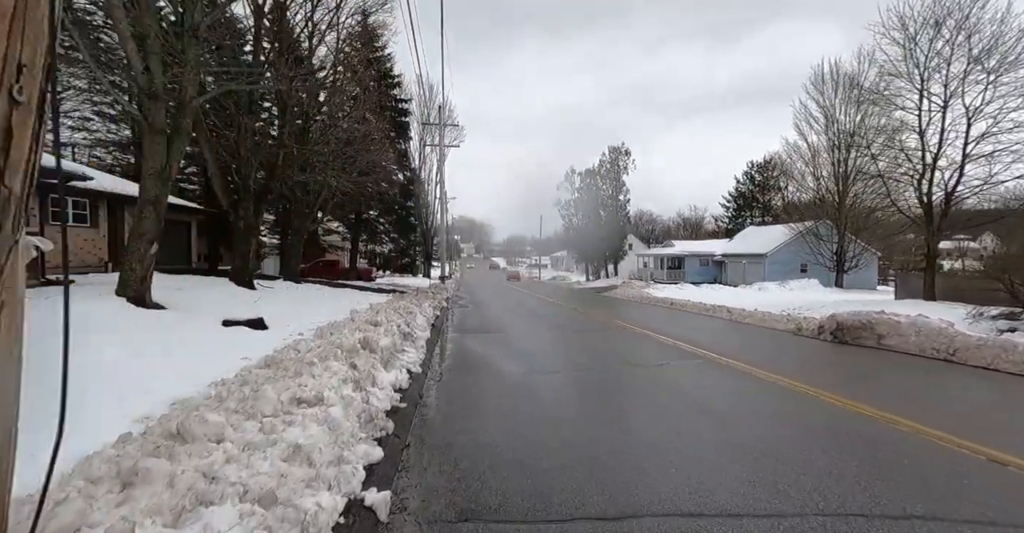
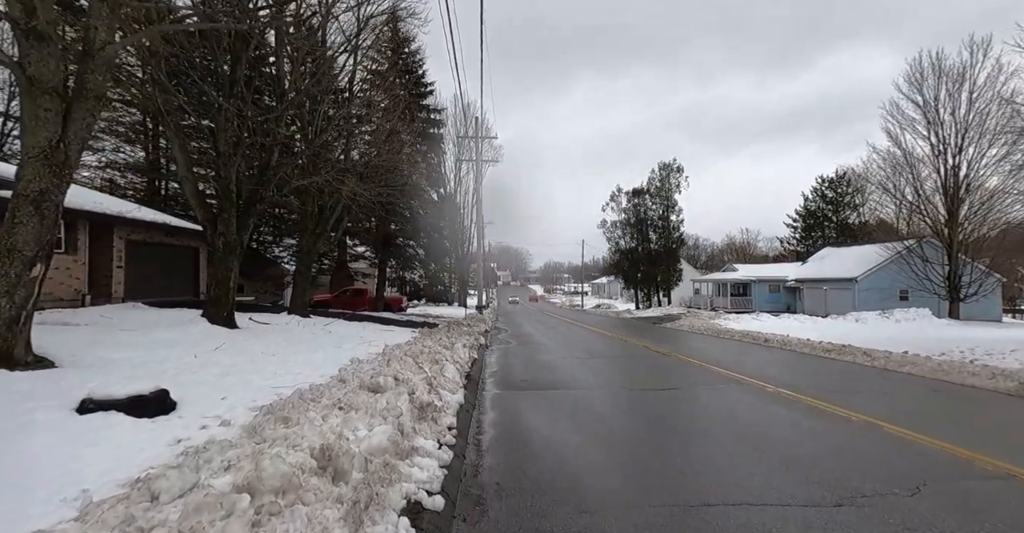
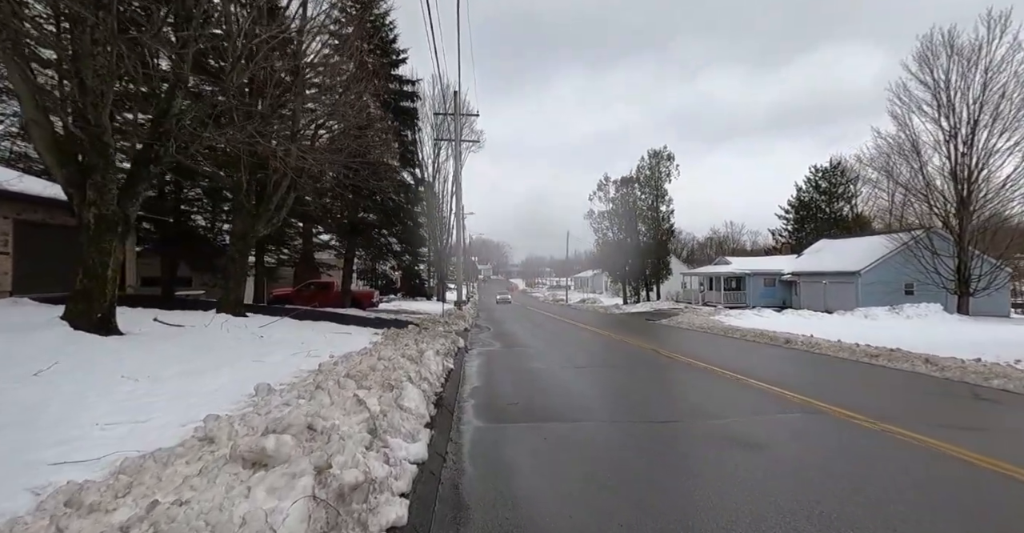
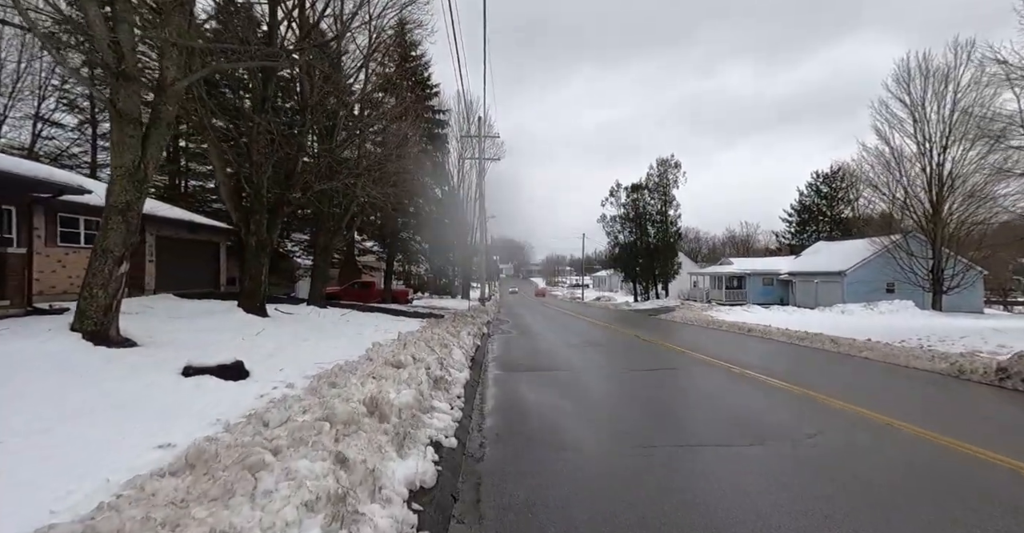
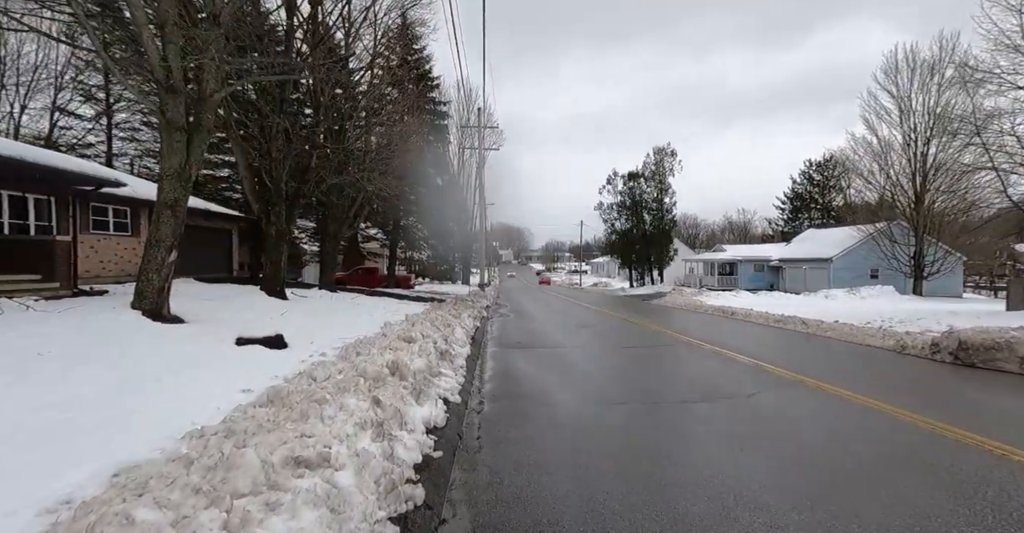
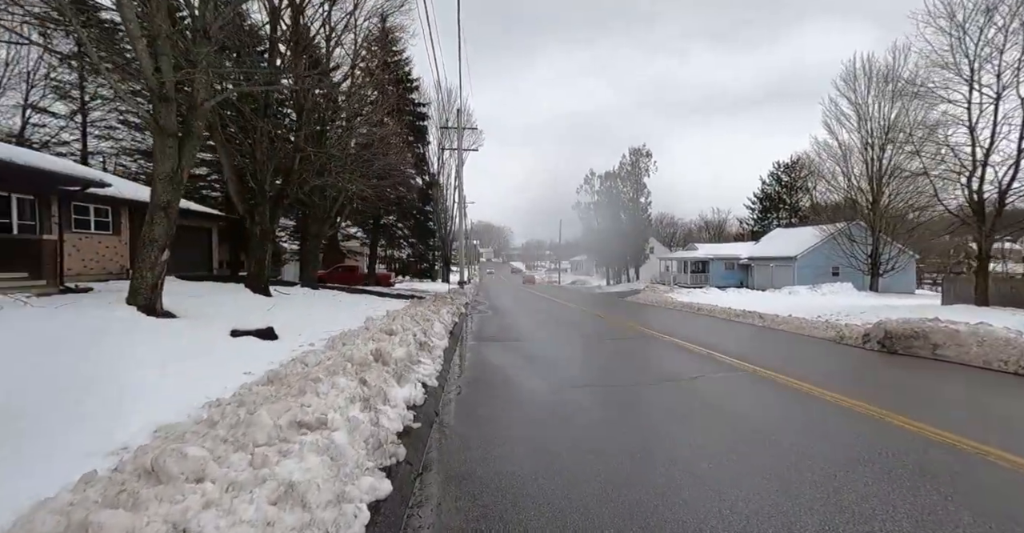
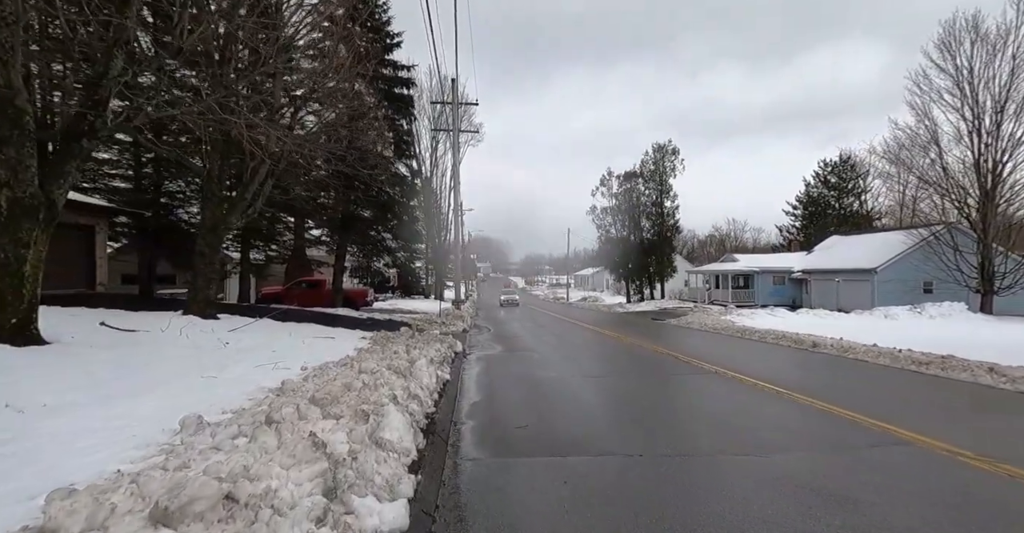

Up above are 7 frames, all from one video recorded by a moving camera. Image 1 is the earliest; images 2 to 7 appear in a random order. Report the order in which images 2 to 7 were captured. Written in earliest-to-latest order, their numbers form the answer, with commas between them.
6, 5, 4, 2, 3, 7
